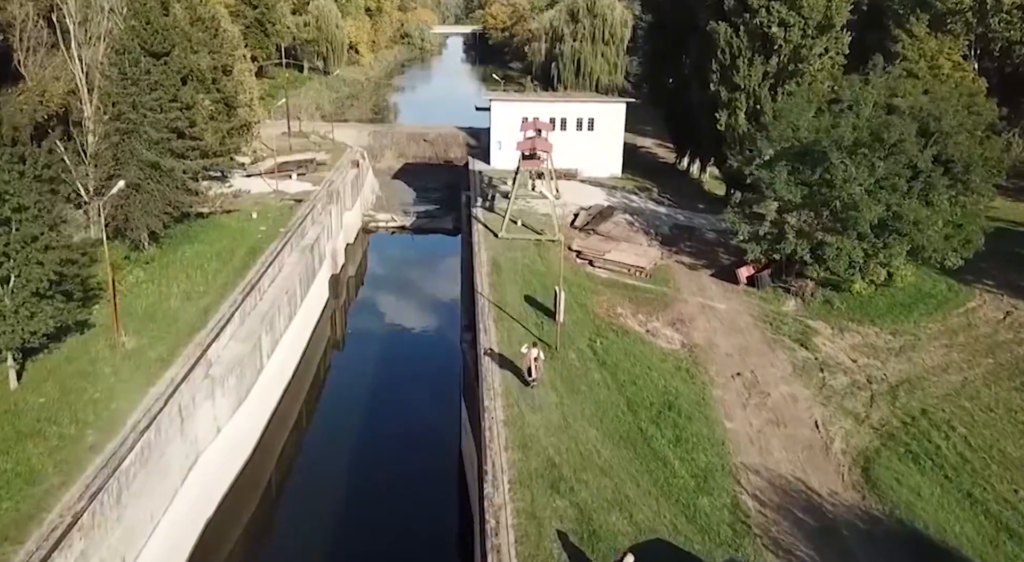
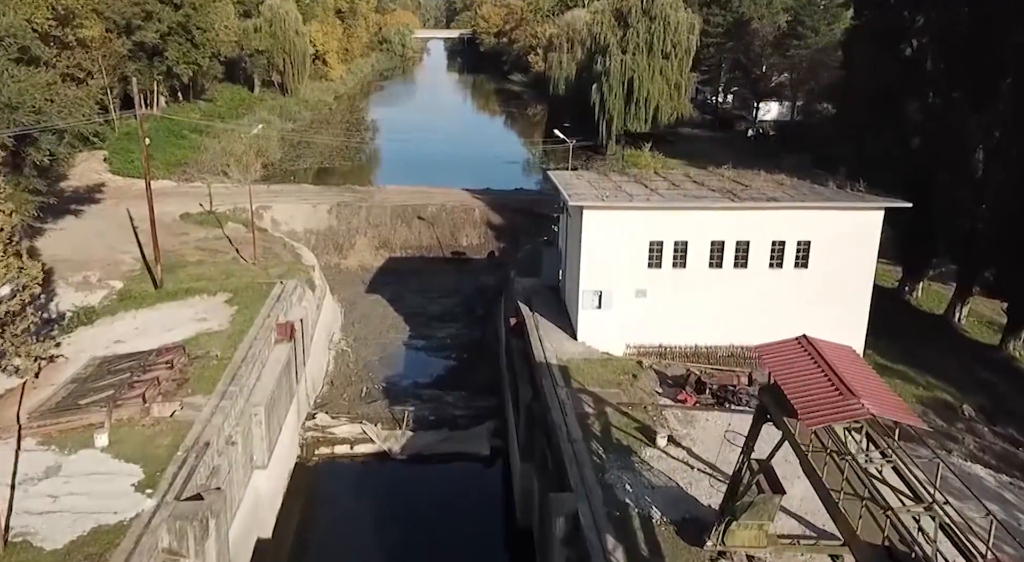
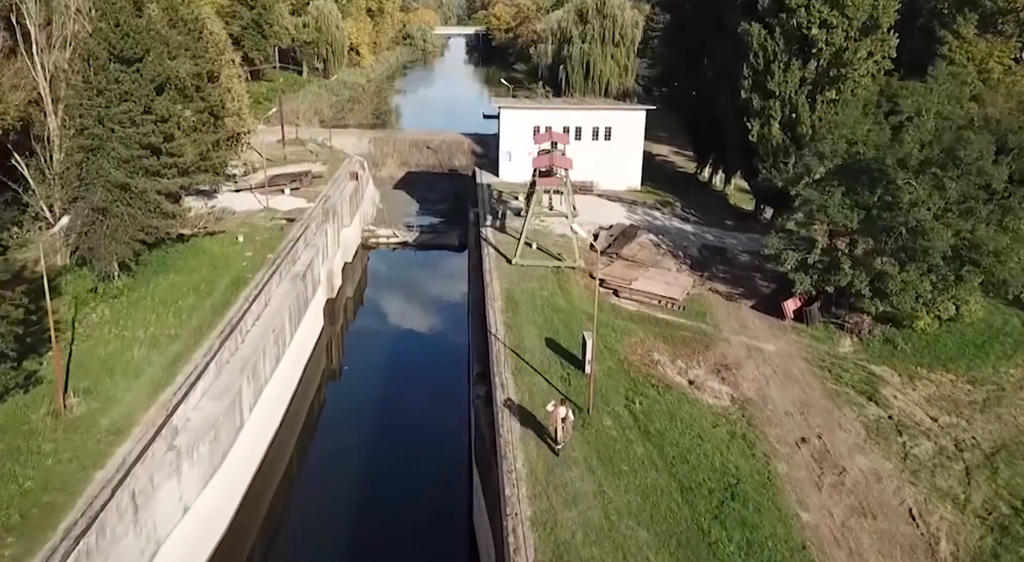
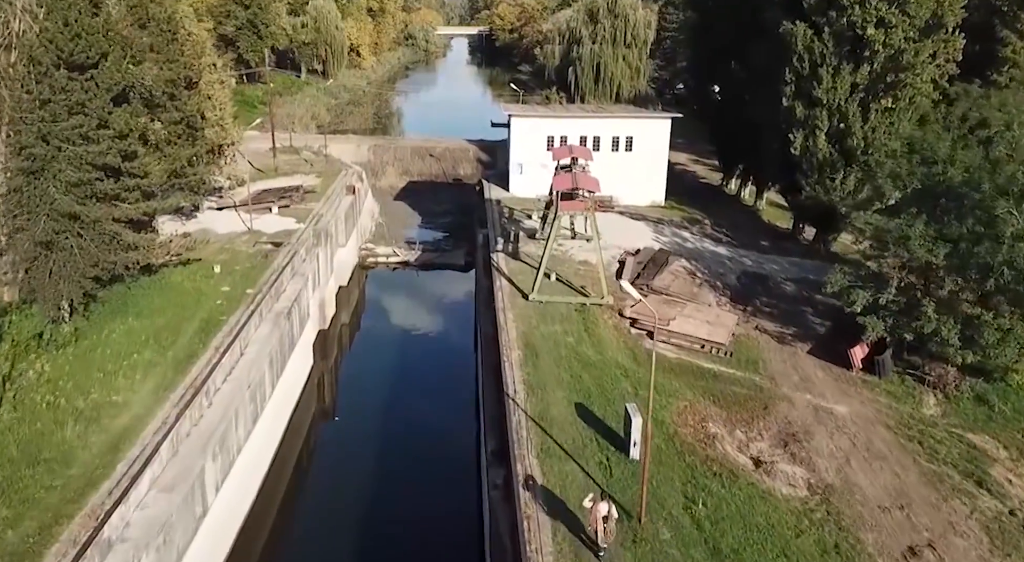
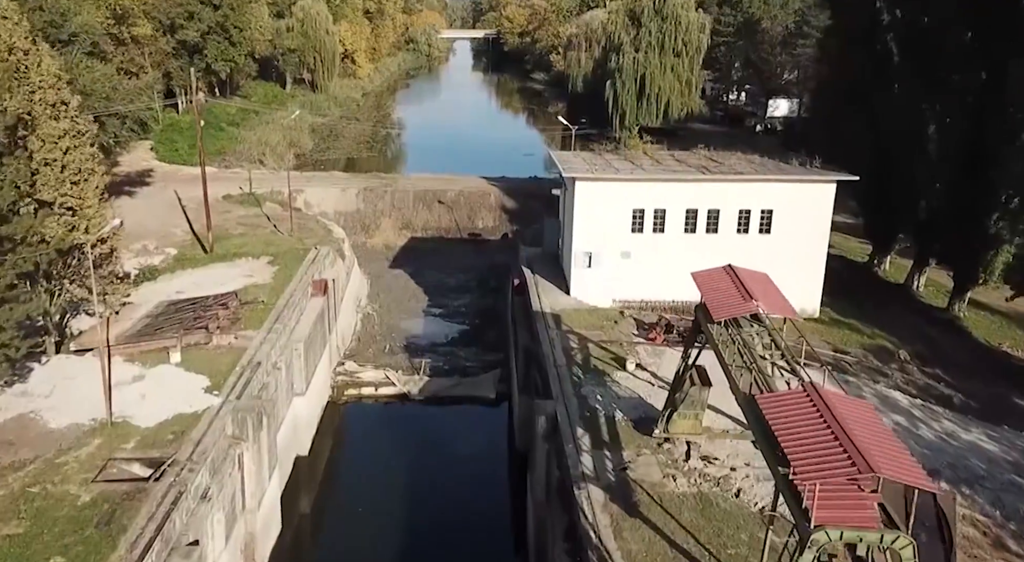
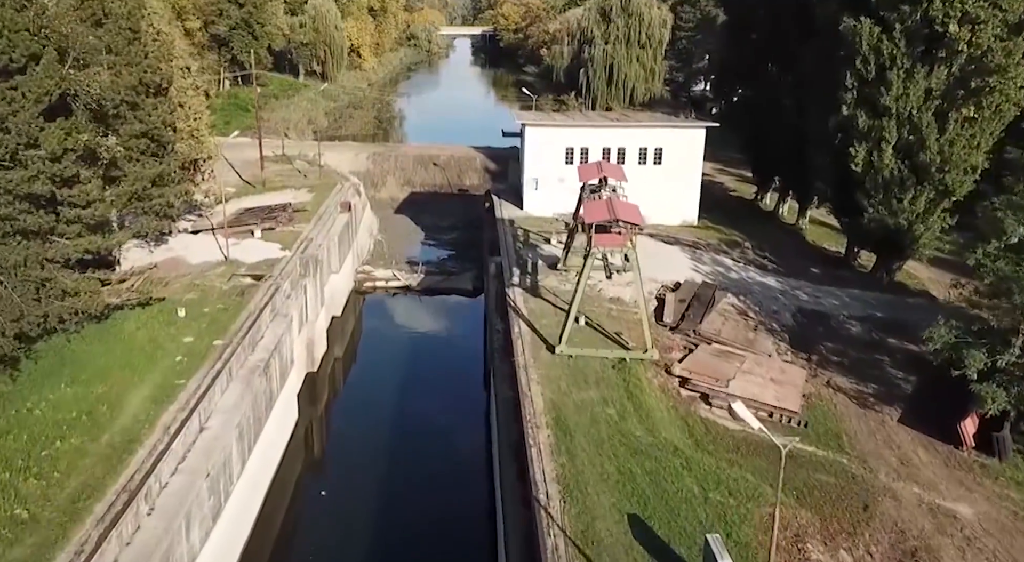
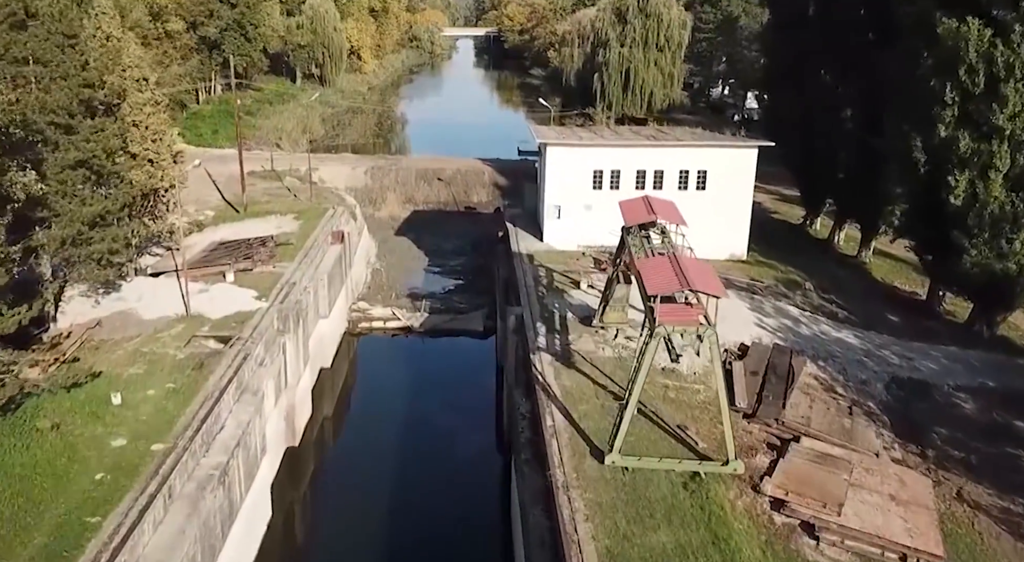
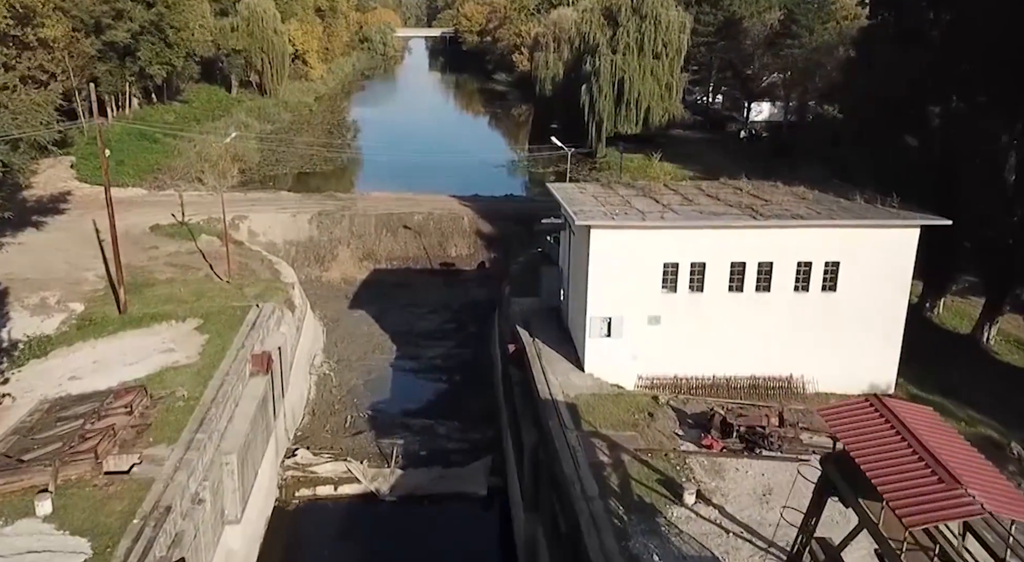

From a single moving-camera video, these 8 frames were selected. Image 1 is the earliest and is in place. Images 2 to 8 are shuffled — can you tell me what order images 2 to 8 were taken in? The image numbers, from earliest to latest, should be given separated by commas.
3, 4, 6, 7, 5, 2, 8
